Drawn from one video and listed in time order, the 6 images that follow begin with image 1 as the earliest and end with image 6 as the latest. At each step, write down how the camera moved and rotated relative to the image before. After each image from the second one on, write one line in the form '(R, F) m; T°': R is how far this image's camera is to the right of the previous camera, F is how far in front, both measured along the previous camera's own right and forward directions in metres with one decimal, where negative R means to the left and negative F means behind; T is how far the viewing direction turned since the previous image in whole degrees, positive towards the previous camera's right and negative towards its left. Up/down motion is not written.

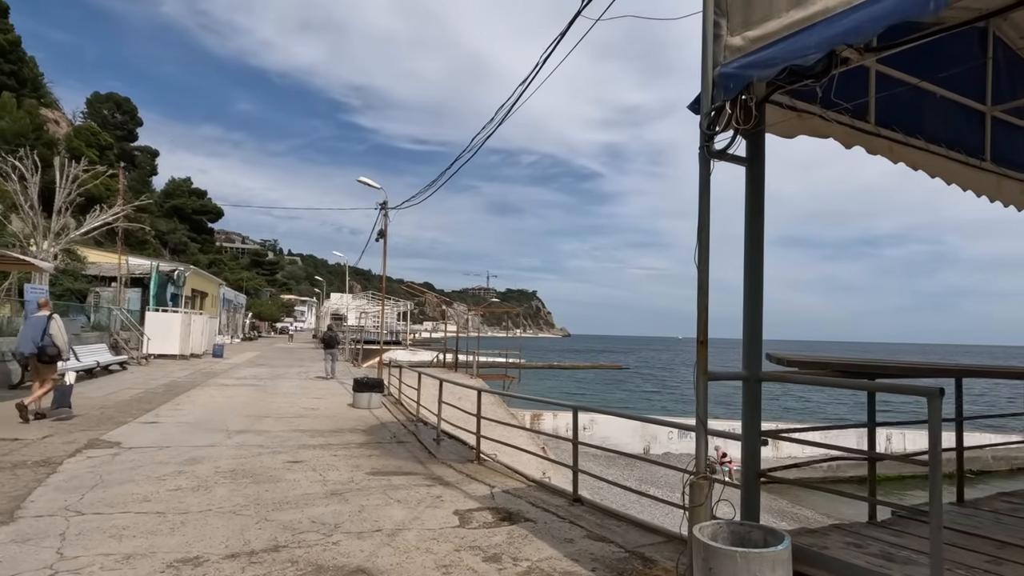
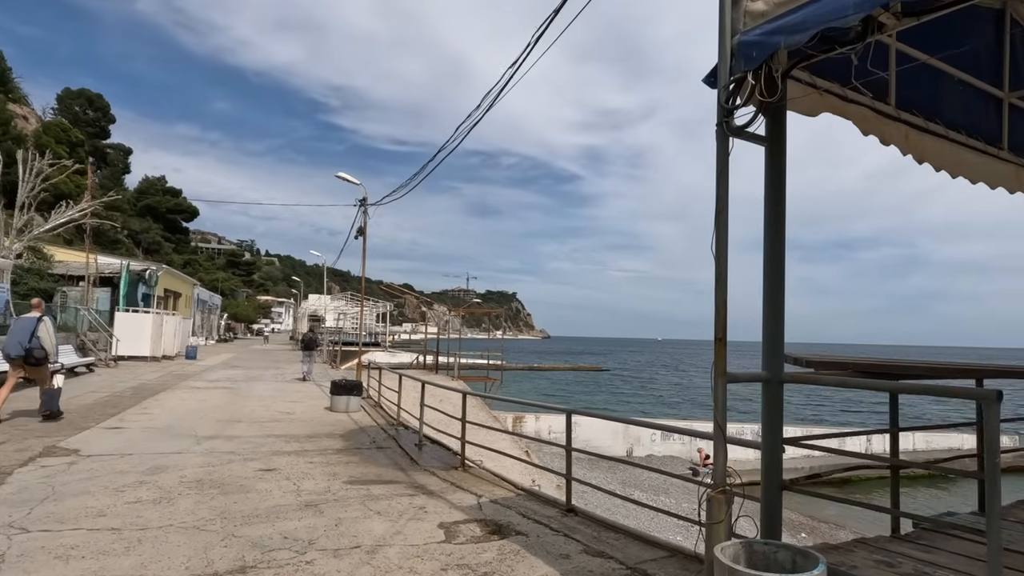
(-0.1, +0.3) m; +2°
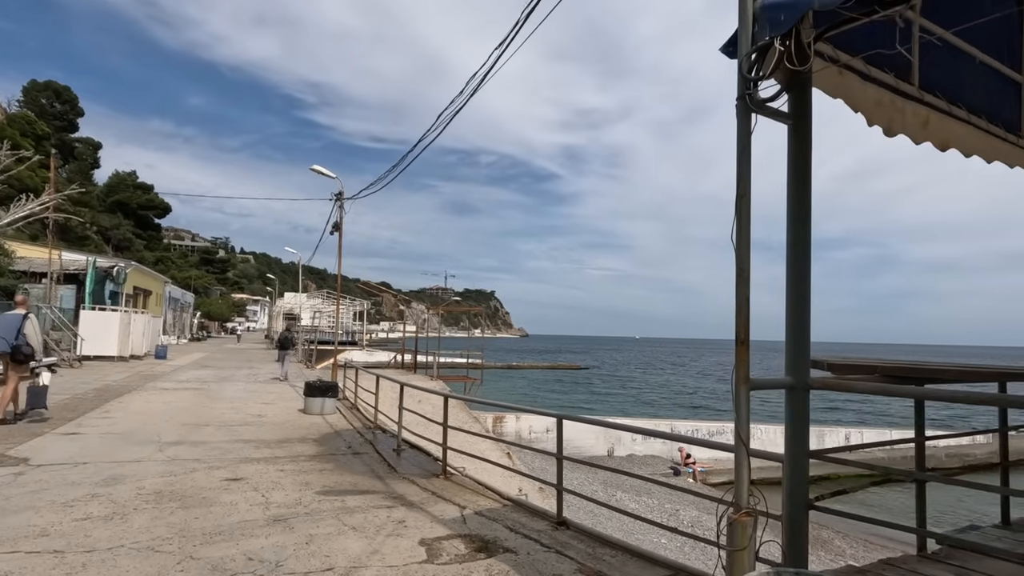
(0.0, +0.3) m; +2°
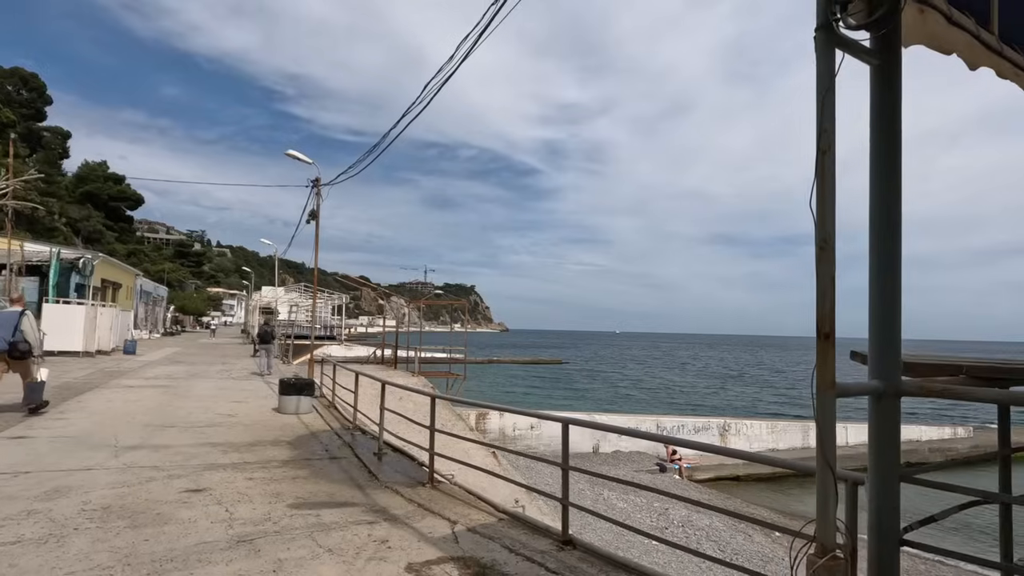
(-0.1, +0.5) m; +2°
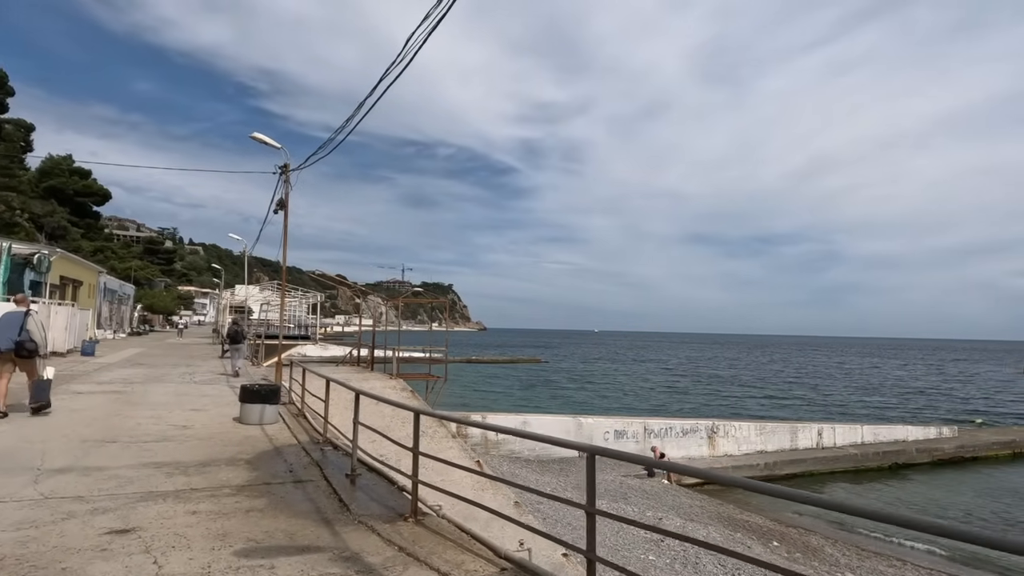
(-0.1, +0.7) m; +2°
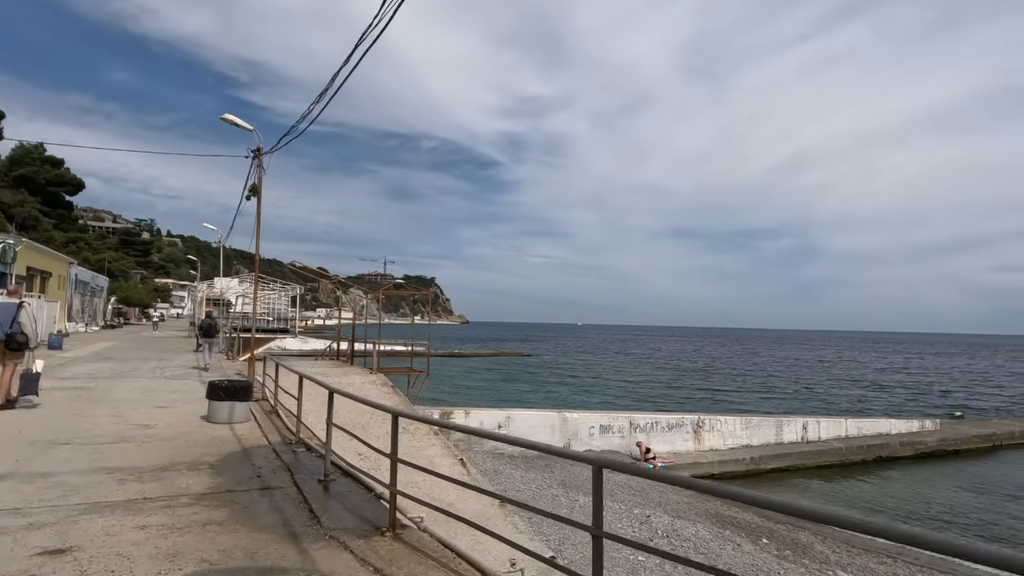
(0.0, +0.4) m; +1°
